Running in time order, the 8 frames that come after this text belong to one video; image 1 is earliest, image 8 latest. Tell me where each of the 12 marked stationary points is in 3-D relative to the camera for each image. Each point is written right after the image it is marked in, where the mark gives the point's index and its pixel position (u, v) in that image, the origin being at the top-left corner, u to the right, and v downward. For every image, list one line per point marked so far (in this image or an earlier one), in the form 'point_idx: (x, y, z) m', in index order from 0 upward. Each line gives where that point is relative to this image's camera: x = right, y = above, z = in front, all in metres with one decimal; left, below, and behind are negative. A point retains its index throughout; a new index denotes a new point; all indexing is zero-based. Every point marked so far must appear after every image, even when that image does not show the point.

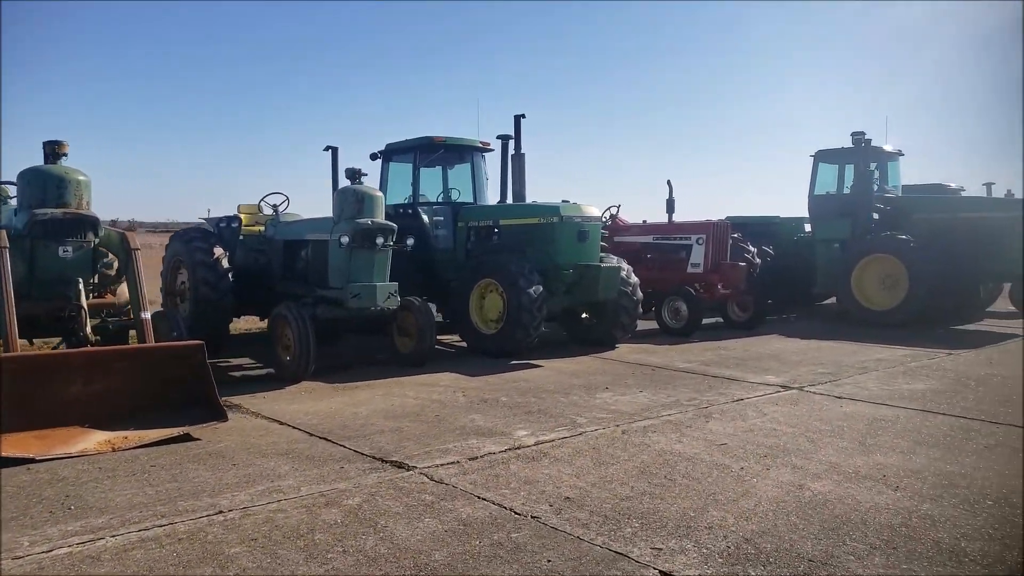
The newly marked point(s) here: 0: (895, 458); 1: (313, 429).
0: (+2.1, -0.9, +4.2) m
1: (-1.3, -0.9, +4.8) m
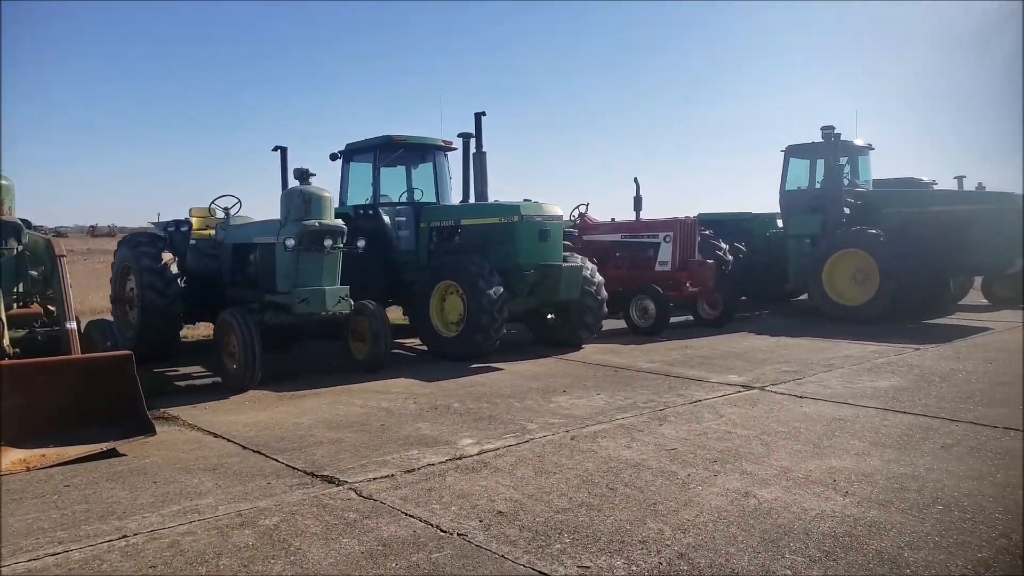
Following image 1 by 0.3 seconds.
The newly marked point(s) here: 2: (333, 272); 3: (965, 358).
0: (+1.8, -0.9, +4.1) m
1: (-1.6, -0.9, +4.6) m
2: (-1.5, +0.1, +6.4) m
3: (+4.4, -0.7, +7.3) m
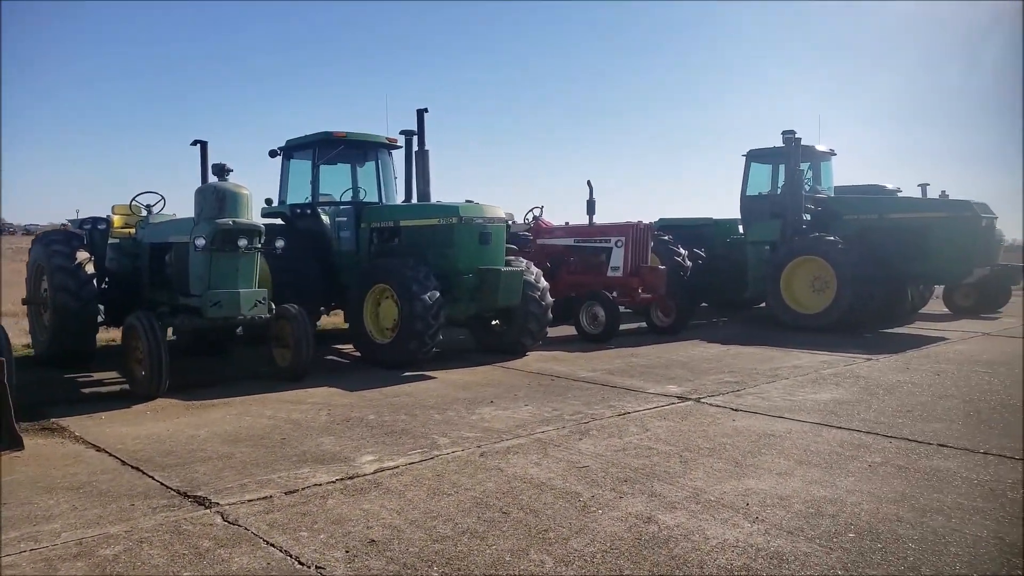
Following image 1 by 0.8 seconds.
0: (+1.3, -1.0, +3.8) m
1: (-2.1, -0.9, +4.2) m
2: (-2.1, +0.1, +6.0) m
3: (+3.8, -0.8, +7.1) m
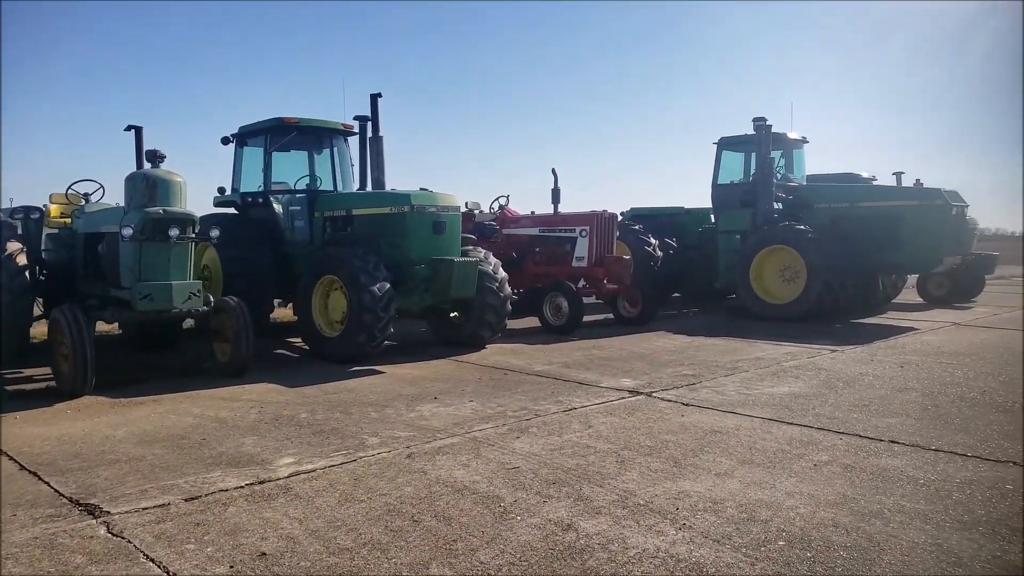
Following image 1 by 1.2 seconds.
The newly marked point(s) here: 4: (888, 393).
0: (+0.9, -0.9, +3.6) m
1: (-2.5, -0.9, +4.0) m
2: (-2.5, +0.2, +5.7) m
3: (+3.4, -0.7, +7.0) m
4: (+2.8, -0.8, +5.6) m
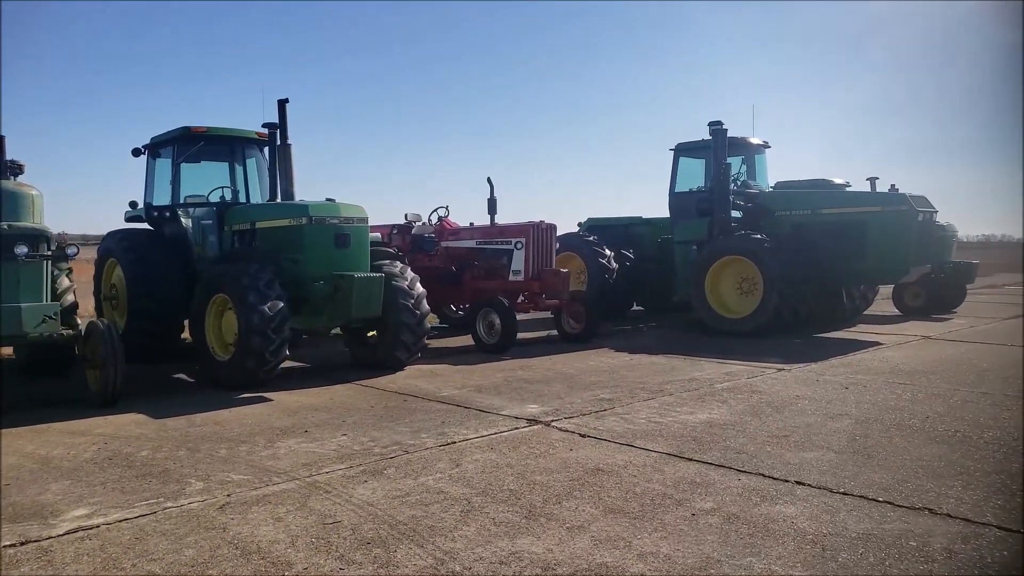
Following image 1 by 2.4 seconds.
0: (+0.1, -1.0, +3.0) m
1: (-3.3, -1.0, +3.4) m
2: (-3.2, 0.0, +5.2) m
3: (+2.6, -0.8, +6.4) m
4: (+2.0, -0.9, +5.0) m
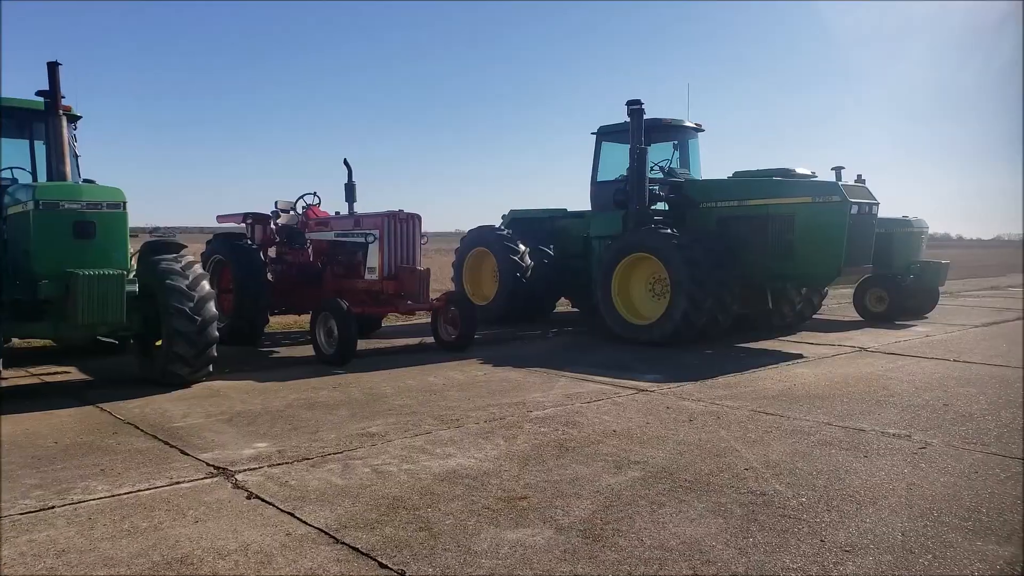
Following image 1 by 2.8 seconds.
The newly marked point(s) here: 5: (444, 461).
0: (-1.5, -1.1, +1.9) m
1: (-4.9, -1.0, +2.4) m
2: (-4.8, 0.0, +4.2) m
3: (+1.1, -0.8, +5.2) m
4: (+0.5, -0.9, +3.8) m
5: (-0.4, -0.9, +3.9) m
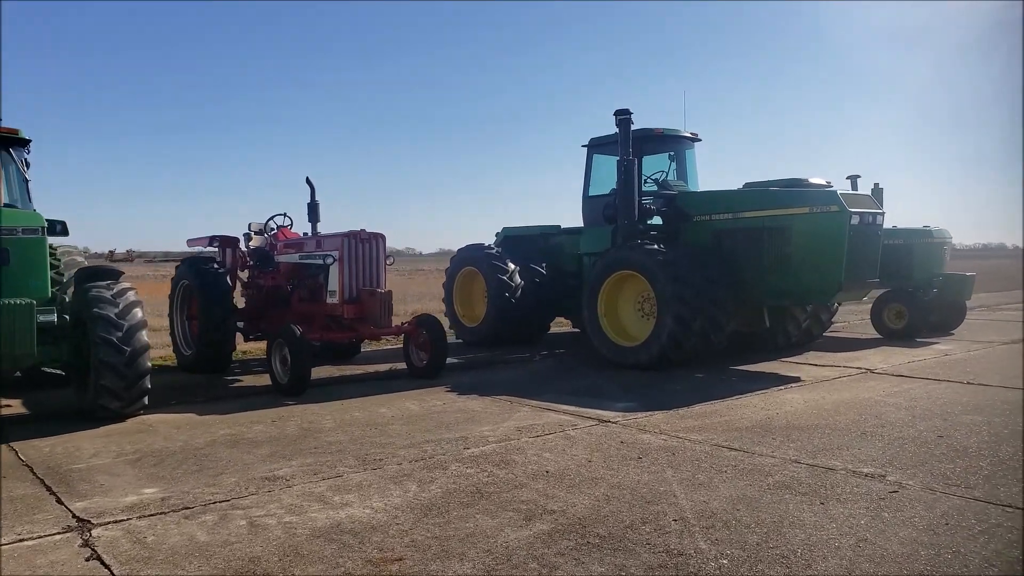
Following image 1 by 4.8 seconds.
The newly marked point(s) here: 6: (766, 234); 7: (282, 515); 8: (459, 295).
0: (-2.1, -1.2, +1.5) m
1: (-5.4, -1.2, +2.2) m
2: (-5.3, -0.2, +4.0) m
3: (+0.7, -1.0, +4.7) m
4: (0.0, -1.0, +3.4) m
5: (-0.8, -1.0, +3.5) m
6: (+2.7, +0.6, +8.0) m
7: (-1.0, -1.0, +3.4) m
8: (-0.7, -0.1, +10.6) m
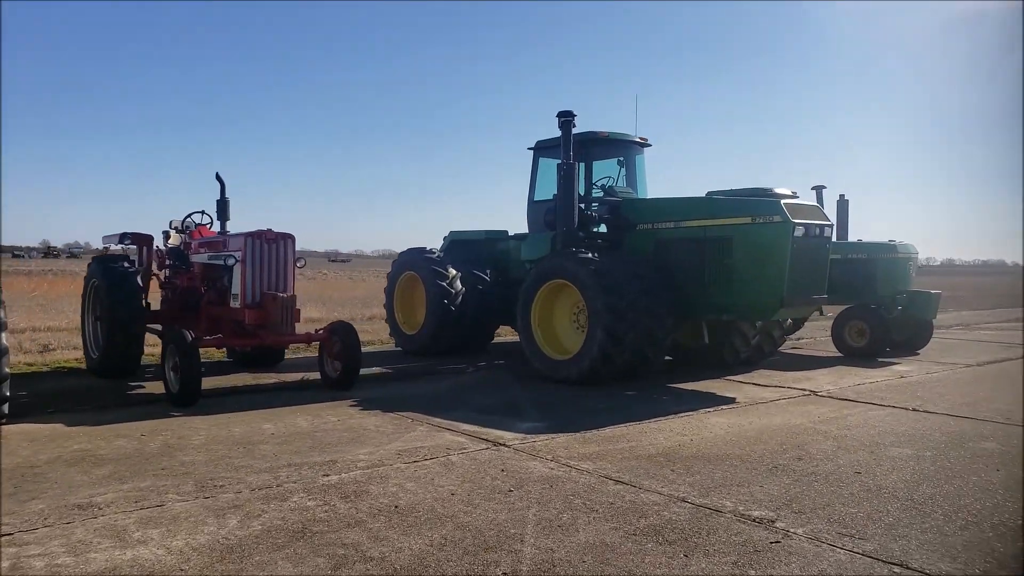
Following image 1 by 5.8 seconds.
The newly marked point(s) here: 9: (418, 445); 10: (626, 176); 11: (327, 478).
0: (-2.8, -1.1, +1.1) m
1: (-6.2, -1.1, +1.8) m
2: (-6.0, -0.1, +3.5) m
3: (0.0, -1.0, +4.2) m
4: (-0.7, -1.1, +2.9) m
5: (-1.6, -1.1, +3.0) m
6: (+2.0, +0.4, +7.6) m
7: (-1.8, -1.1, +3.0) m
8: (-1.5, -0.2, +10.2) m
9: (-0.6, -1.0, +4.9) m
10: (+1.4, +1.4, +9.3) m
11: (-1.0, -1.0, +4.1) m
